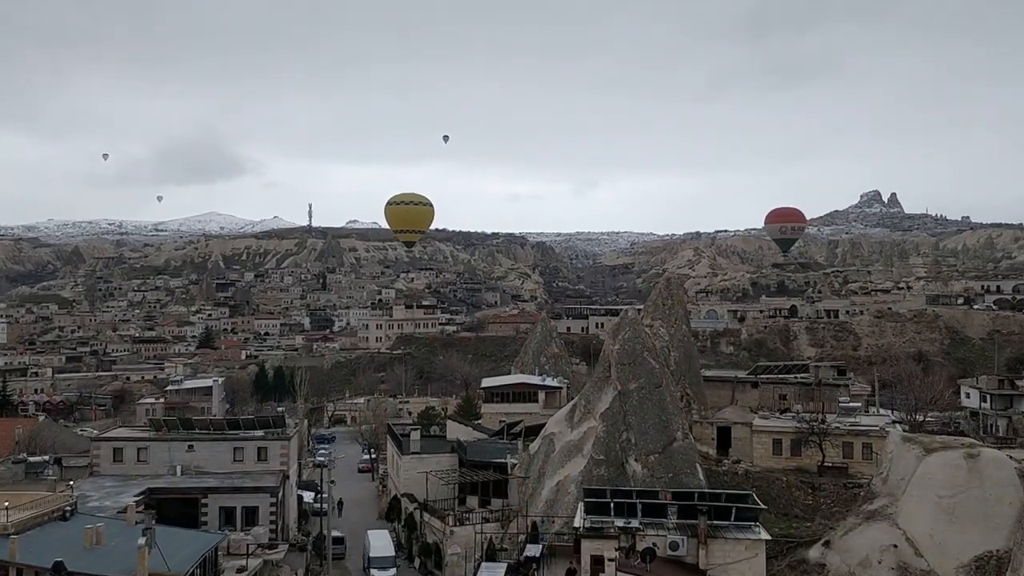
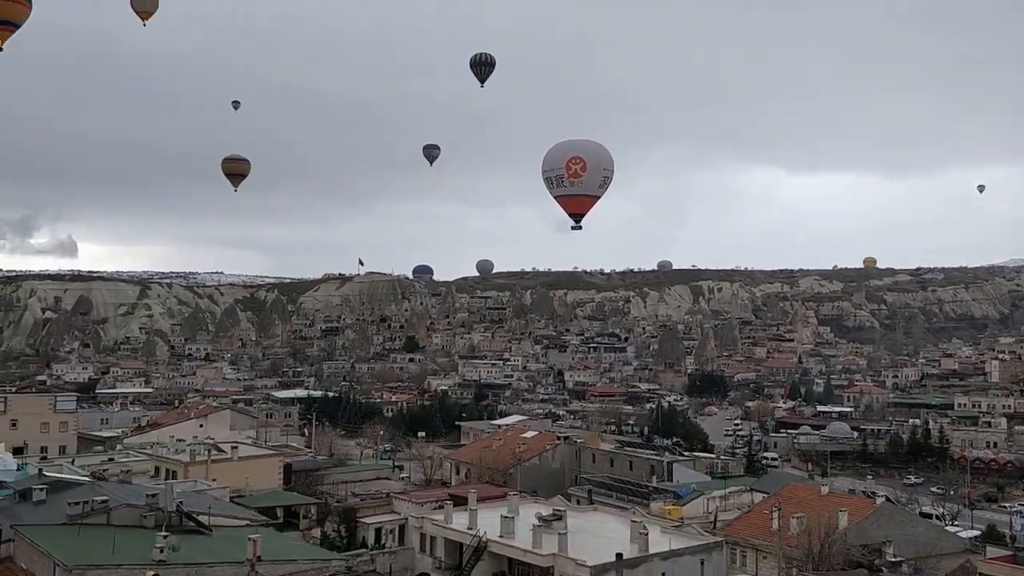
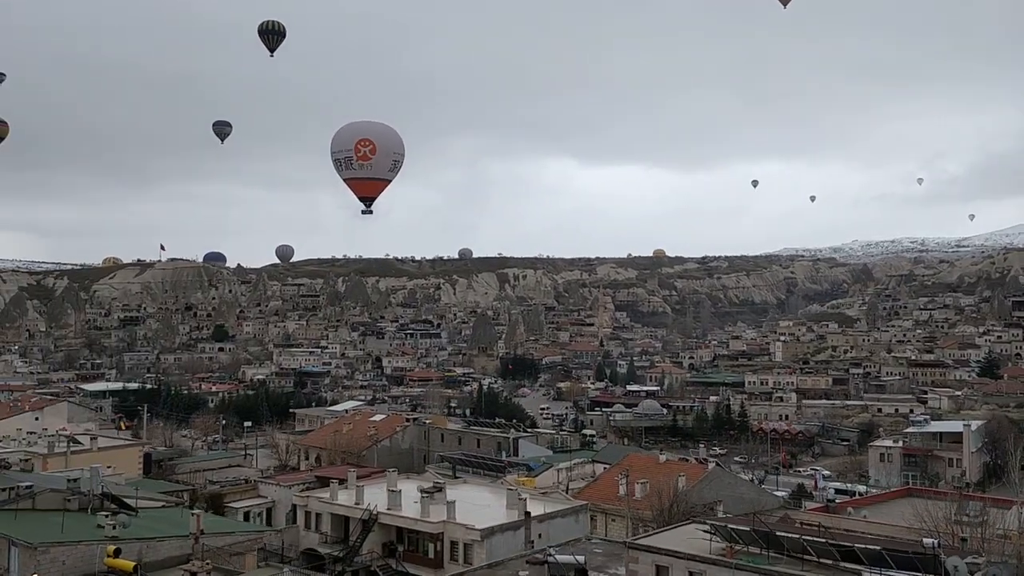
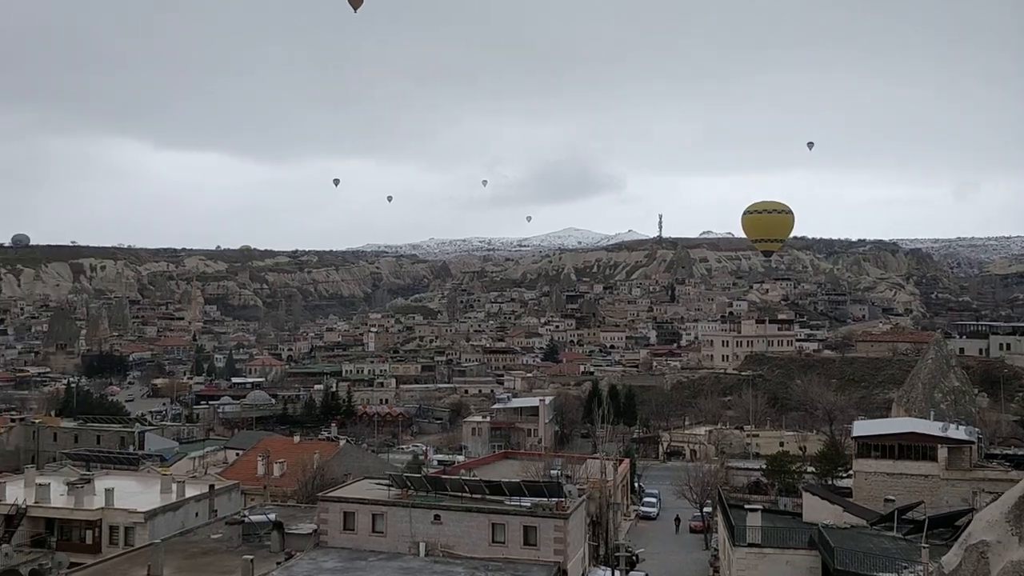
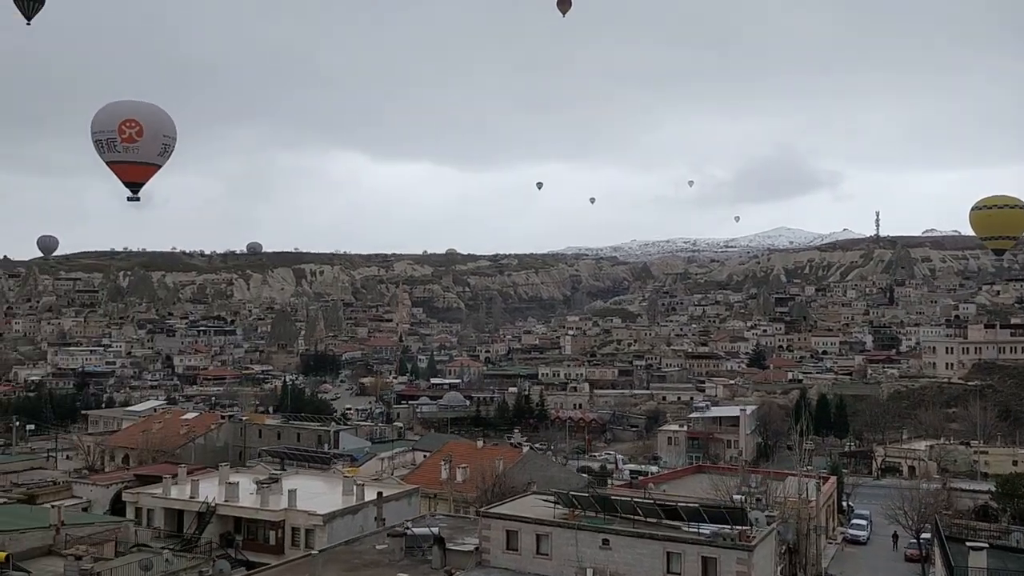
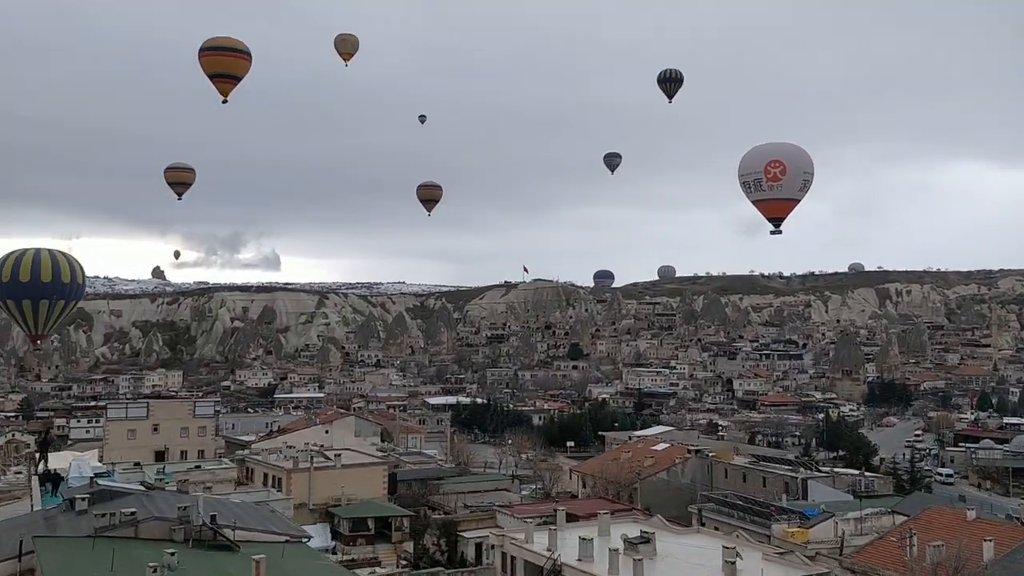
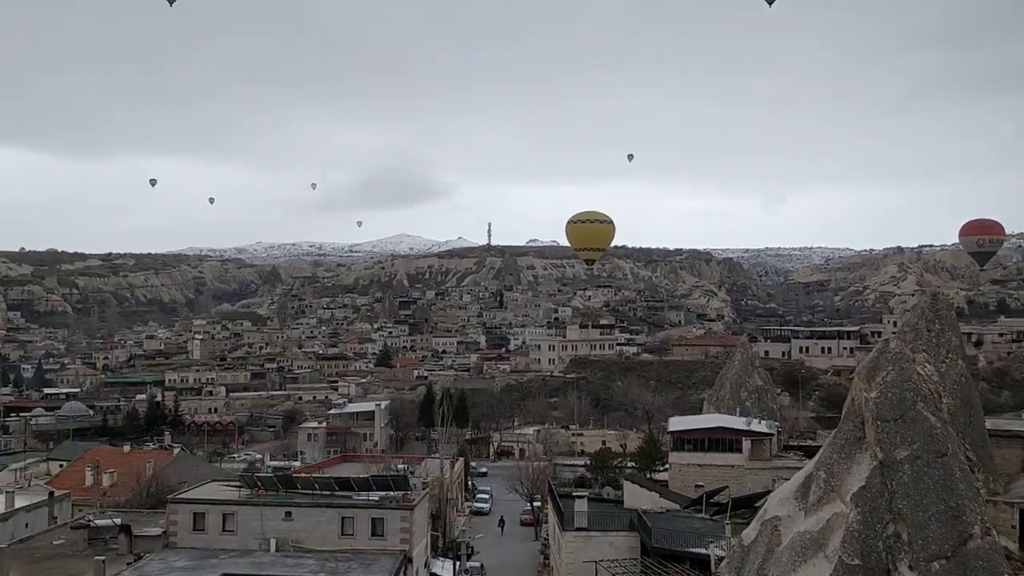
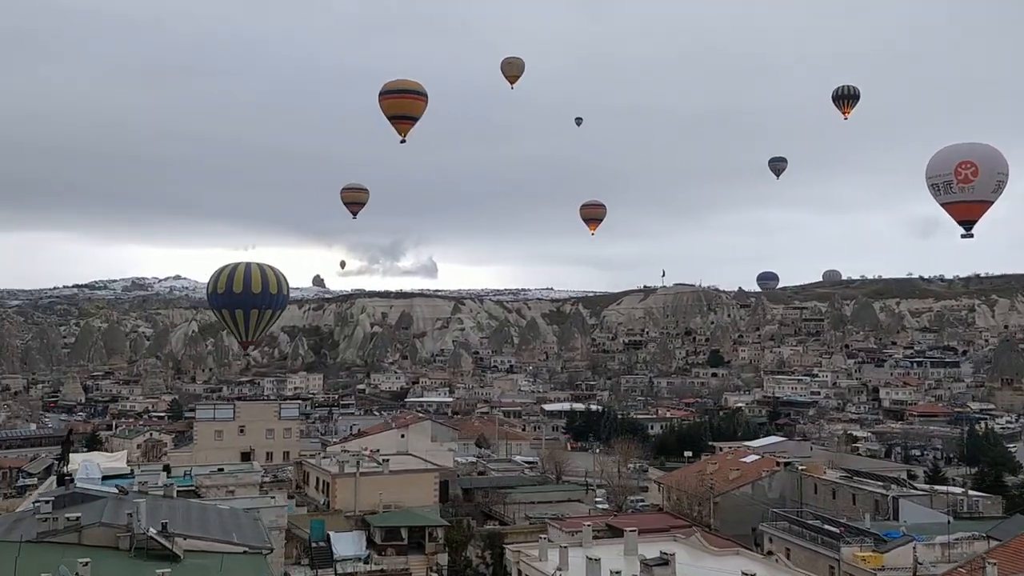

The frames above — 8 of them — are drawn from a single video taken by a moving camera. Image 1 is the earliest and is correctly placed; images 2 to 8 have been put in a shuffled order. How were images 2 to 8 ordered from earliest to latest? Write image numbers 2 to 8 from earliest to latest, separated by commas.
7, 4, 5, 3, 2, 6, 8
